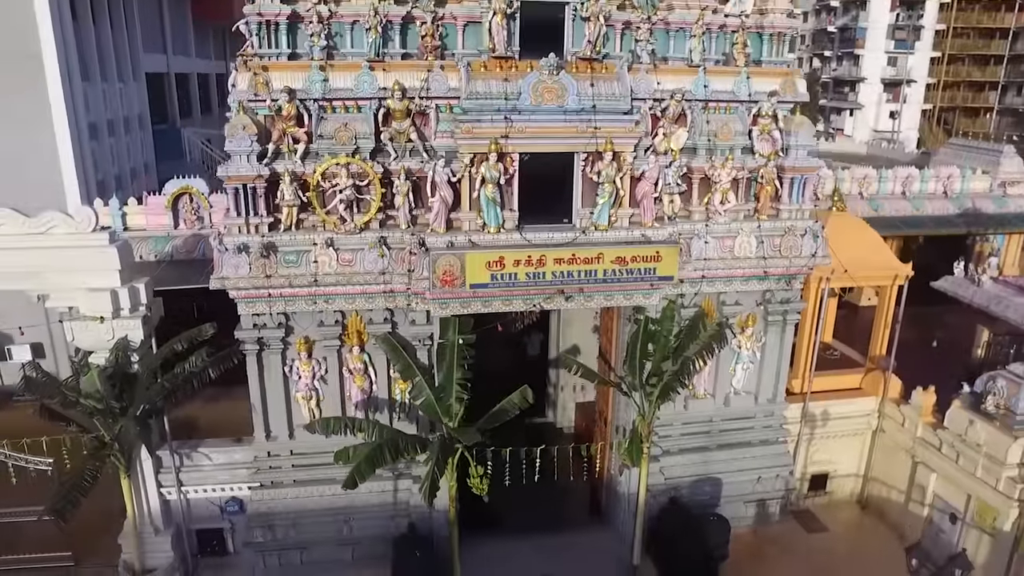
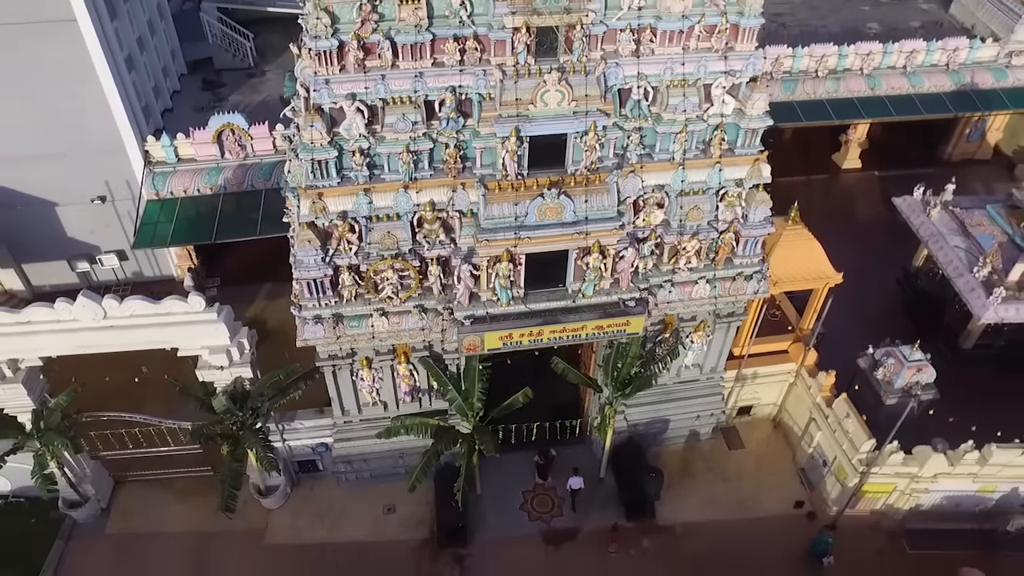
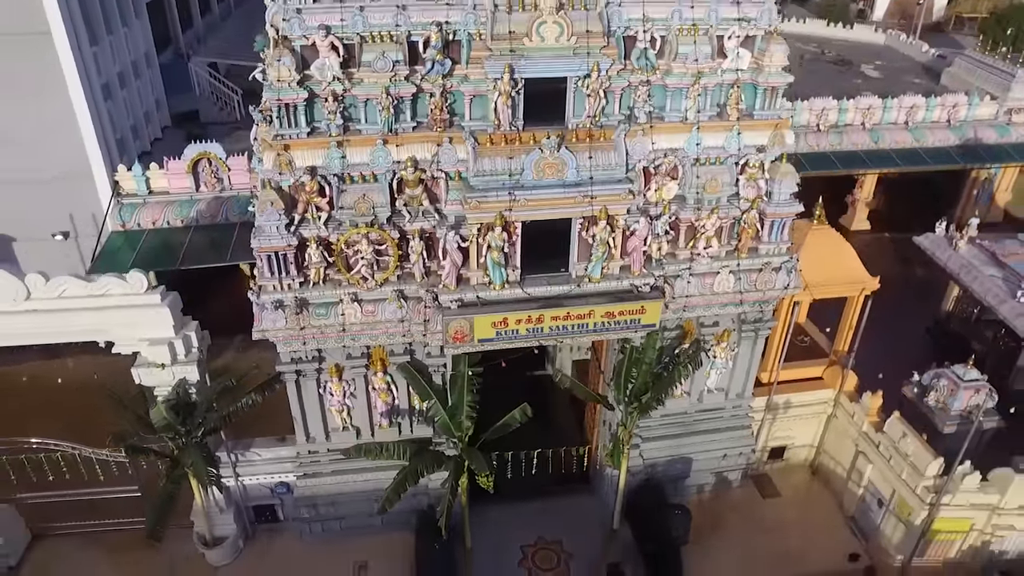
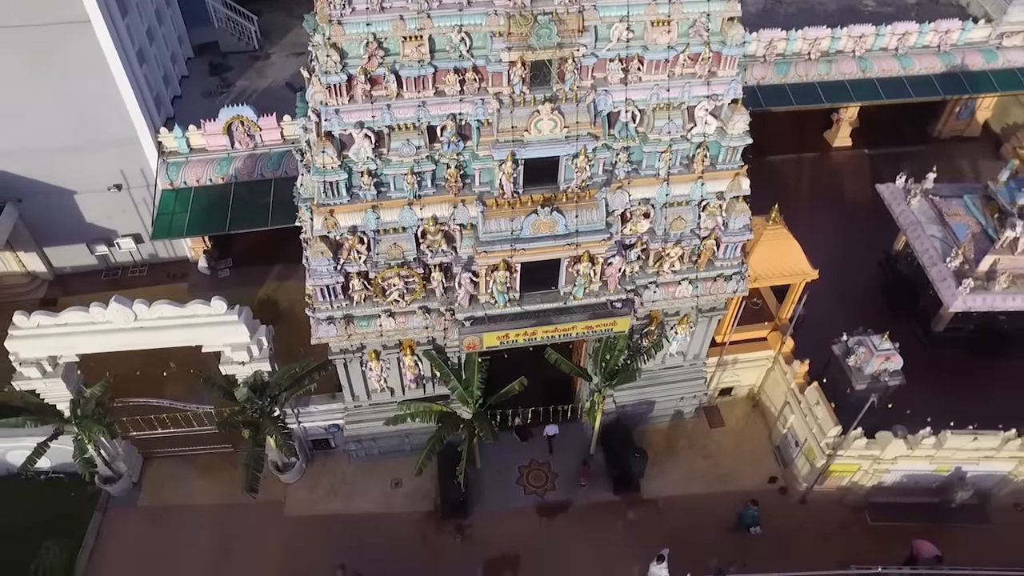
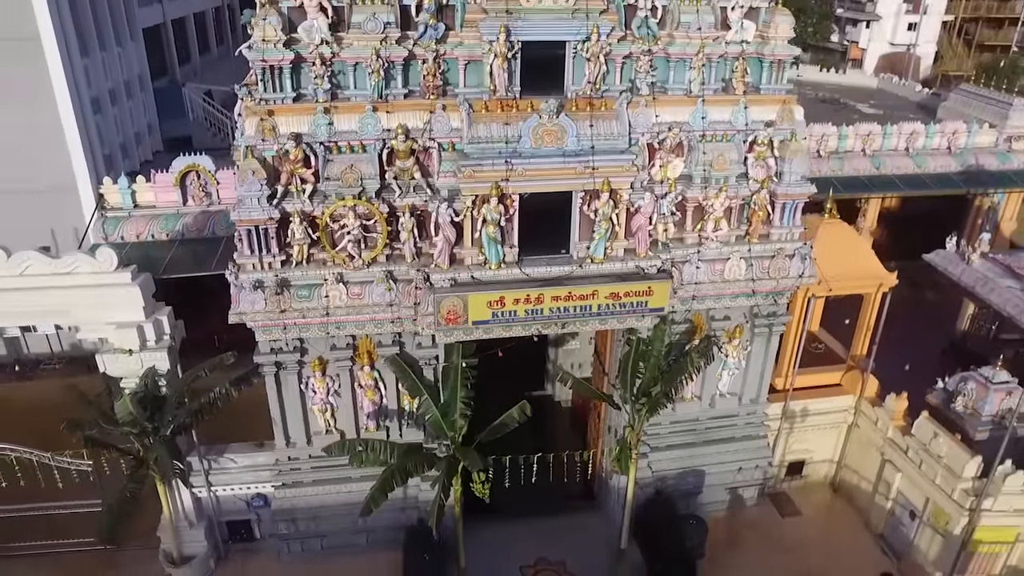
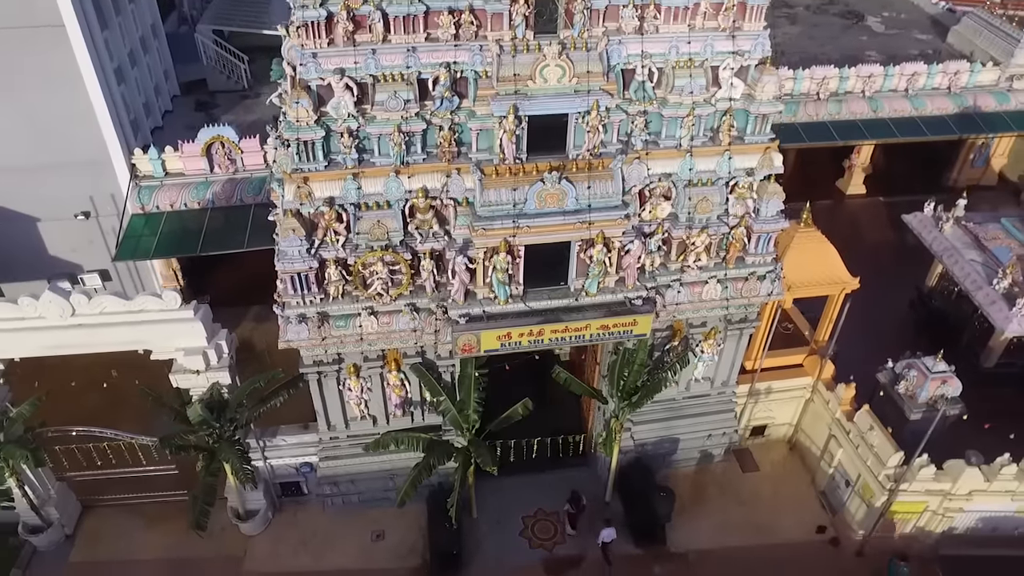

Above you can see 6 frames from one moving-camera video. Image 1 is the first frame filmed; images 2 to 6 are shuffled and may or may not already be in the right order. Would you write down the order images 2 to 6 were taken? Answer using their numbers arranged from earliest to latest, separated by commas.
5, 3, 6, 2, 4
